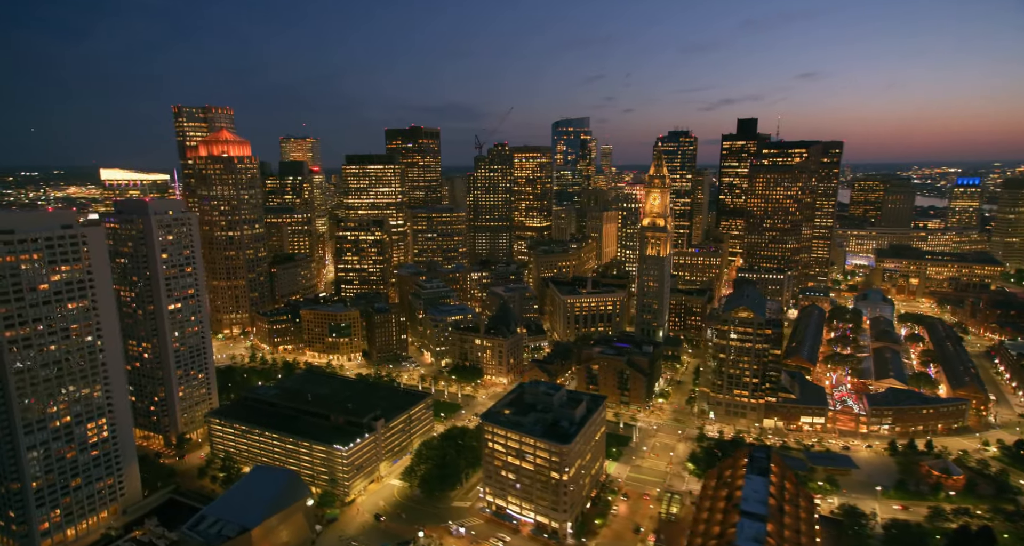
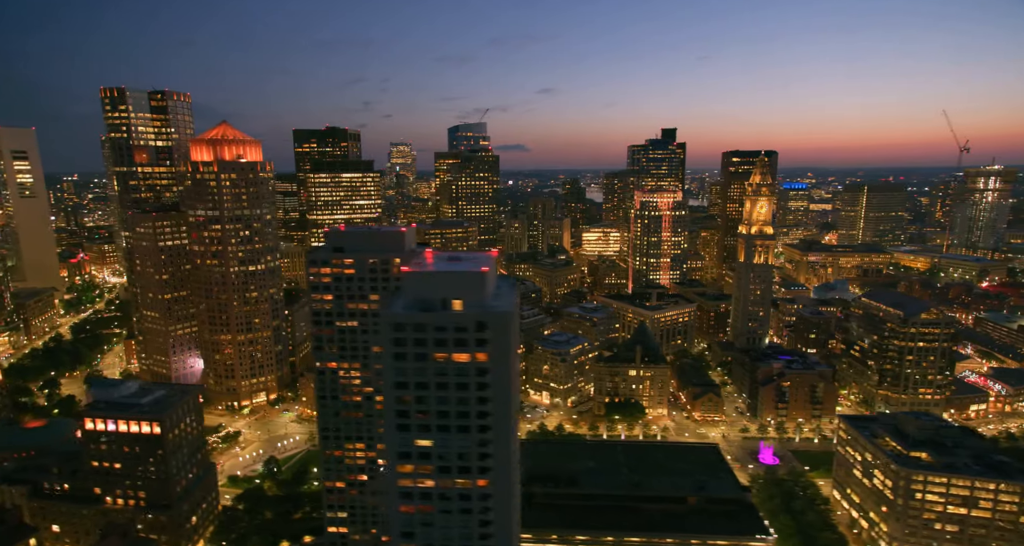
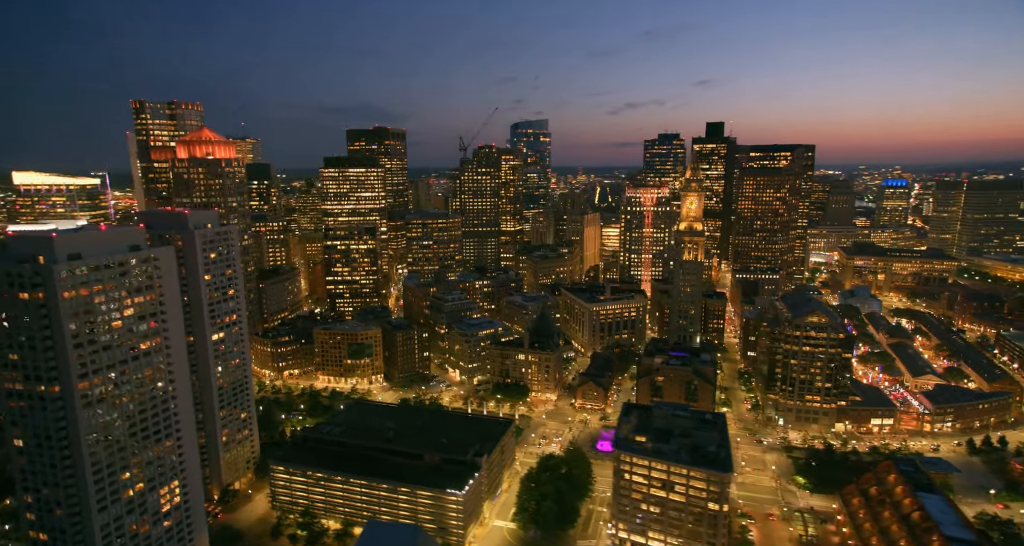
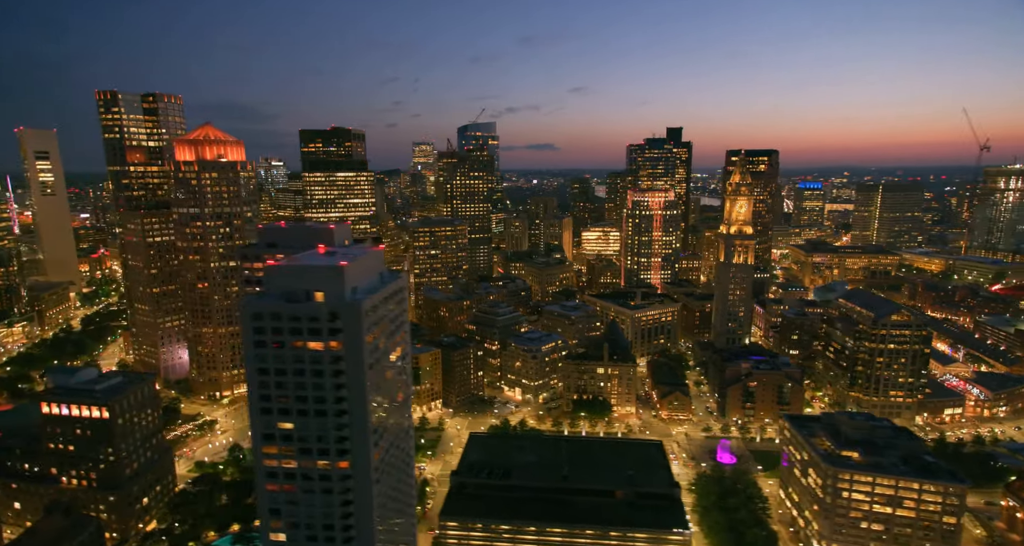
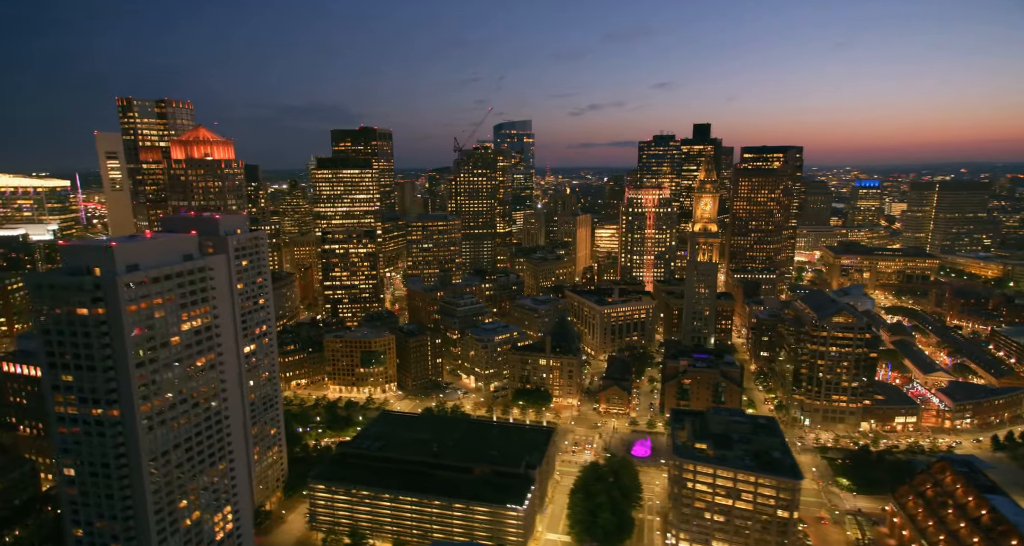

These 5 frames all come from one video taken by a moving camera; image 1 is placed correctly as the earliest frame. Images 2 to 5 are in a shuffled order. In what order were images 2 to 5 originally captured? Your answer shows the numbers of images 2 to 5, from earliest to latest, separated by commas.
3, 5, 4, 2
